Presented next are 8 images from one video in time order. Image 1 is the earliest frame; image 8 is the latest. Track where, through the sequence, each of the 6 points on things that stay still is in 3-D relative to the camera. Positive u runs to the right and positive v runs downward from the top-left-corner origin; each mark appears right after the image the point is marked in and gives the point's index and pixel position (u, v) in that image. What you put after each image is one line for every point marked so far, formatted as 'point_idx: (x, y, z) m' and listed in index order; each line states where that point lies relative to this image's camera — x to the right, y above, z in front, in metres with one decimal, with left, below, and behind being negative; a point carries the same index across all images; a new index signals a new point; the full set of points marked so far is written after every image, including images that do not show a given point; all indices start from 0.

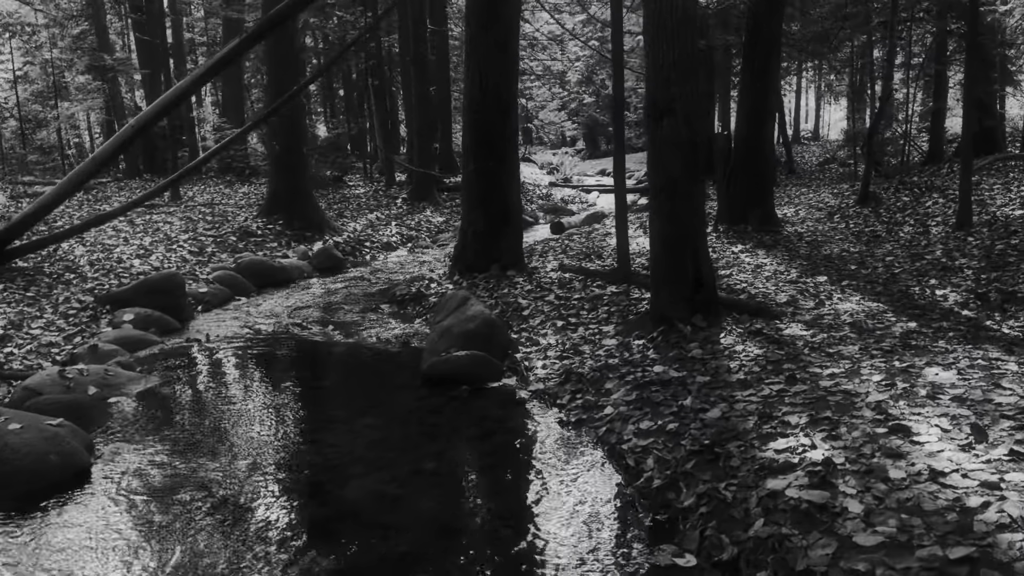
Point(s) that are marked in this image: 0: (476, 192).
0: (-0.4, +1.1, +9.7) m
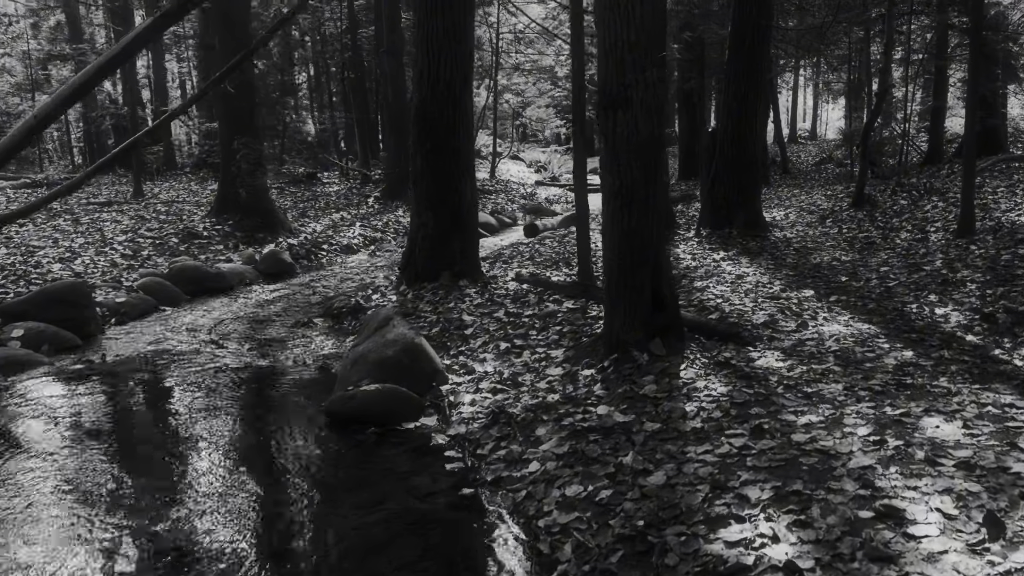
0: (-0.9, +1.0, +8.7) m
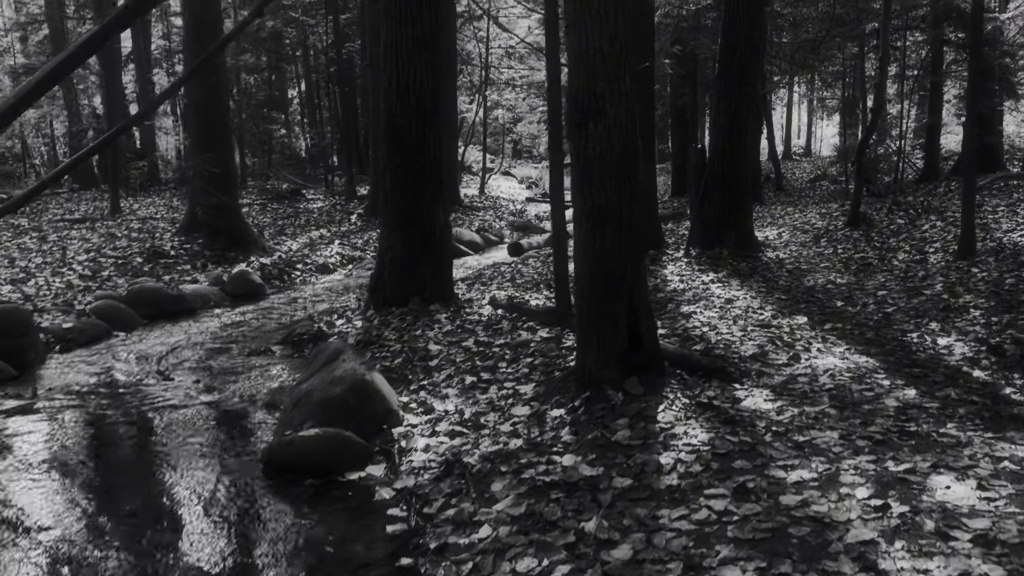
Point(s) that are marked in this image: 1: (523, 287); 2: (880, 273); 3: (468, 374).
0: (-1.2, +0.8, +8.2) m
1: (+0.1, 0.0, +9.8) m
2: (+4.5, +0.2, +10.0) m
3: (-0.3, -0.6, +6.1) m
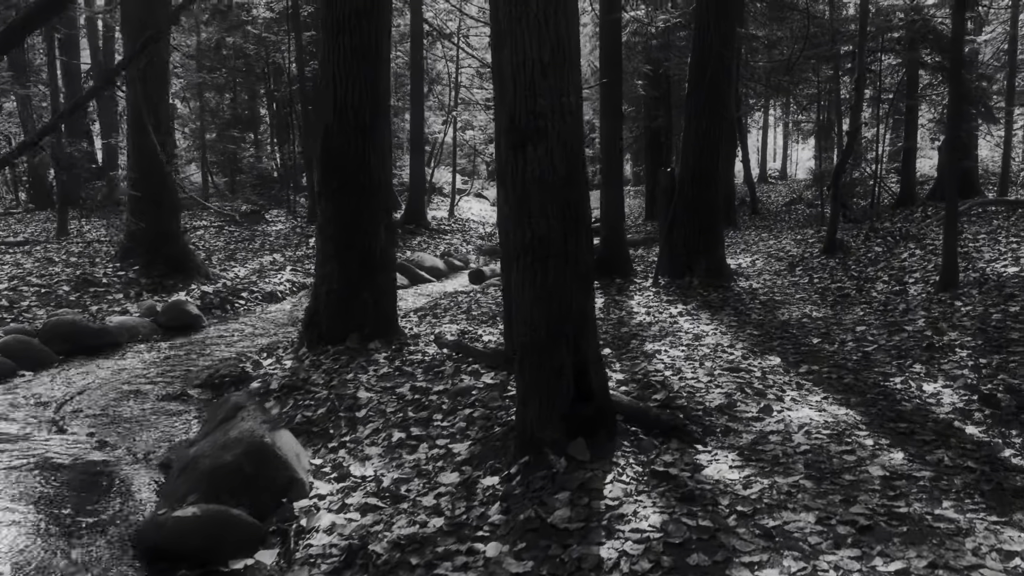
0: (-1.7, +0.4, +7.4) m
1: (-0.4, -0.4, +9.1) m
2: (+4.0, -0.2, +9.4) m
3: (-0.7, -0.9, +5.3) m
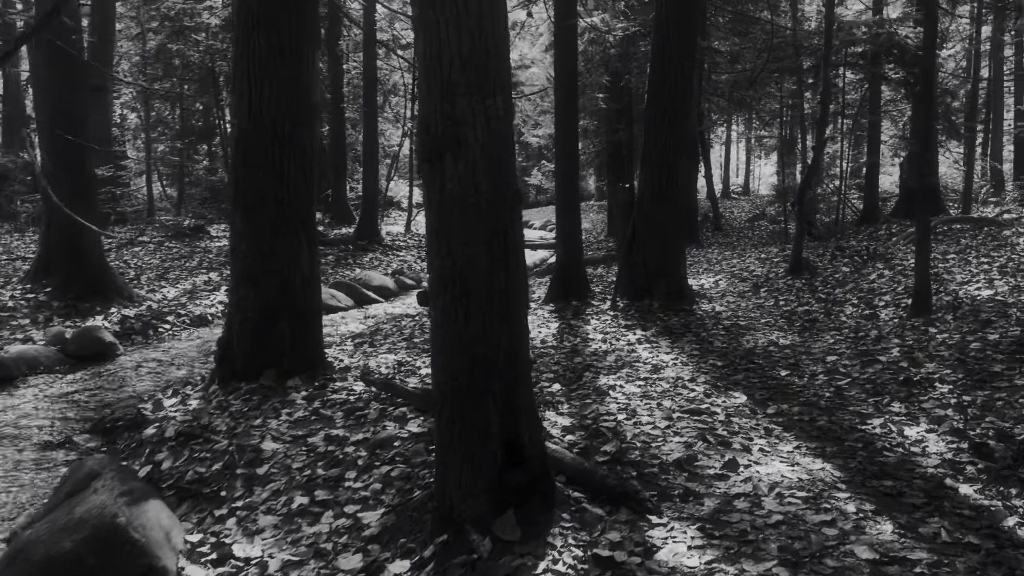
0: (-2.2, +0.2, +6.6) m
1: (-1.0, -0.6, +8.3) m
2: (+3.4, -0.5, +8.8) m
3: (-1.2, -1.1, +4.5) m
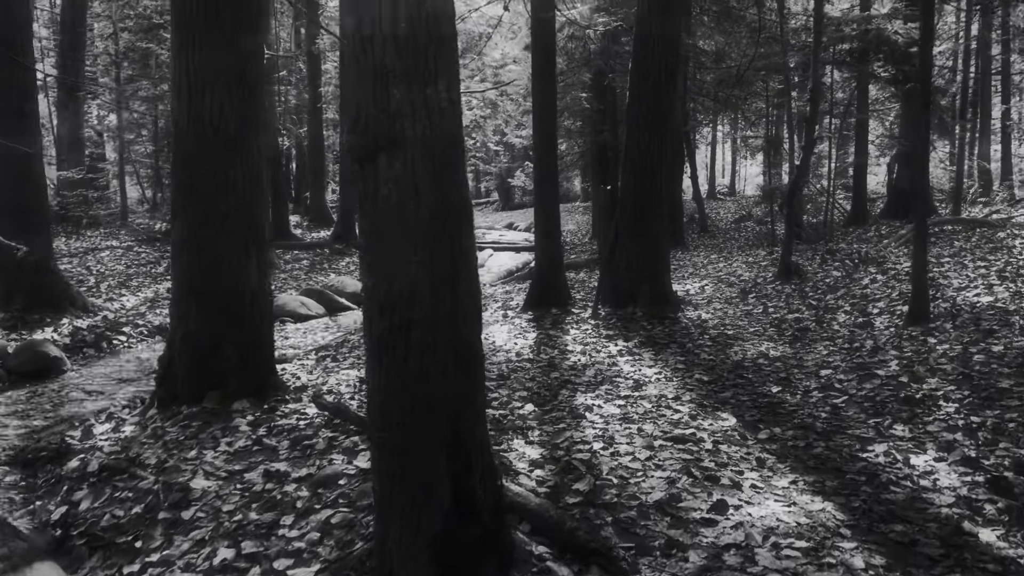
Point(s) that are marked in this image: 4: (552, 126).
0: (-2.4, +0.1, +6.0) m
1: (-1.2, -0.7, +7.8) m
2: (+3.1, -0.6, +8.3) m
3: (-1.4, -1.2, +3.9) m
4: (+0.5, +2.1, +10.5) m
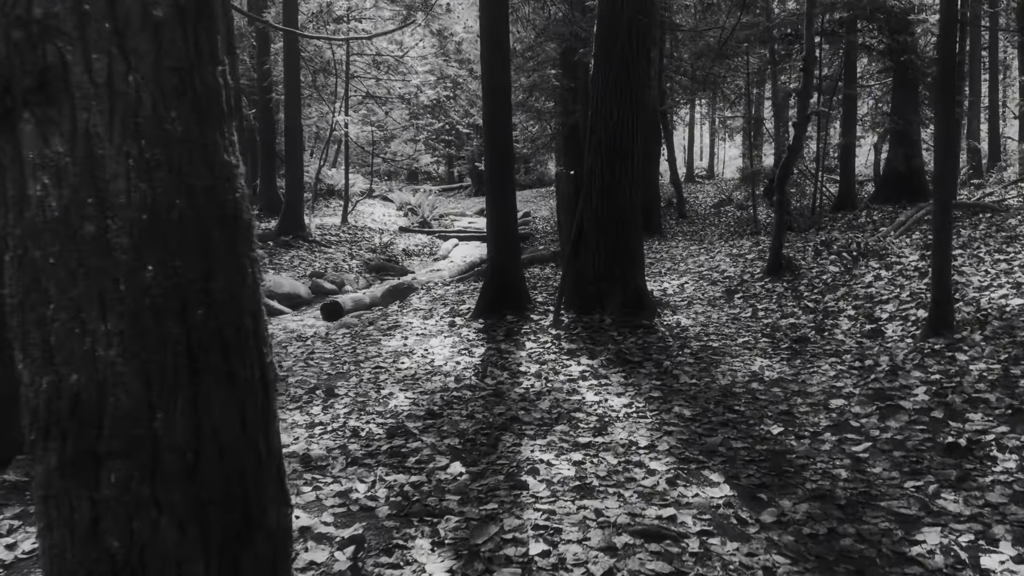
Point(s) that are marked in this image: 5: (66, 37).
0: (-2.8, 0.0, +4.4) m
1: (-1.7, -0.8, +6.2) m
2: (+2.6, -0.6, +6.9) m
3: (-1.7, -1.4, +2.4) m
4: (-0.1, +2.0, +8.9) m
5: (-0.8, +0.5, +1.4) m
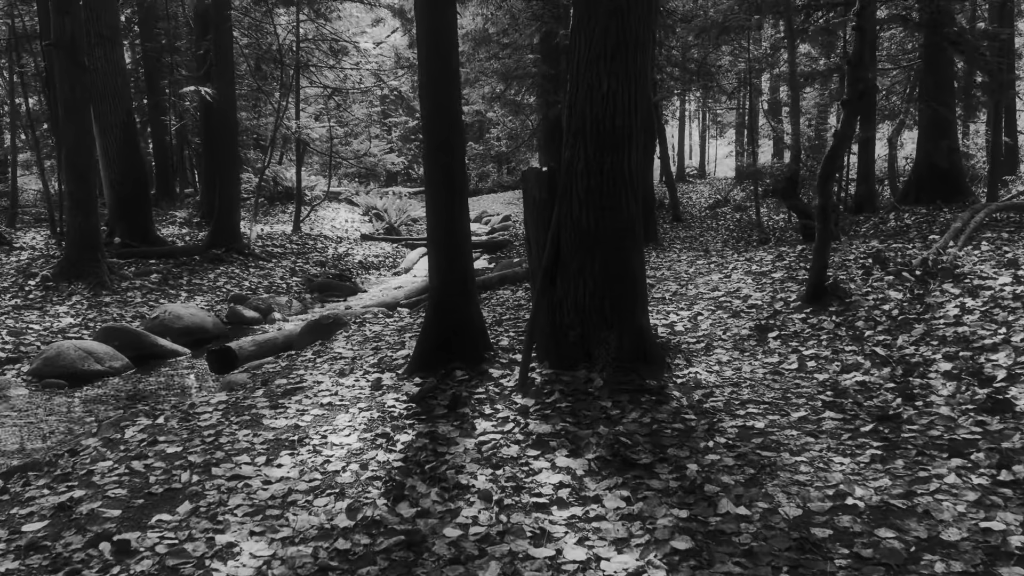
0: (-3.2, -0.4, +1.8) m
1: (-2.0, -1.2, +3.6) m
2: (+2.3, -0.9, +4.3) m
3: (-2.0, -1.7, -0.2) m
4: (-0.5, +1.7, +6.3) m
5: (-1.1, +0.1, -1.2) m
